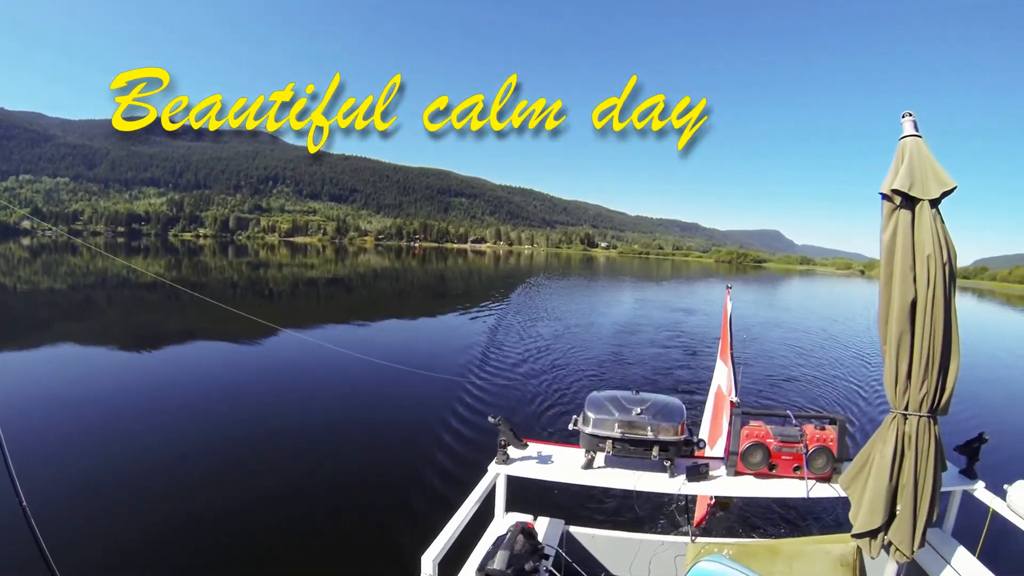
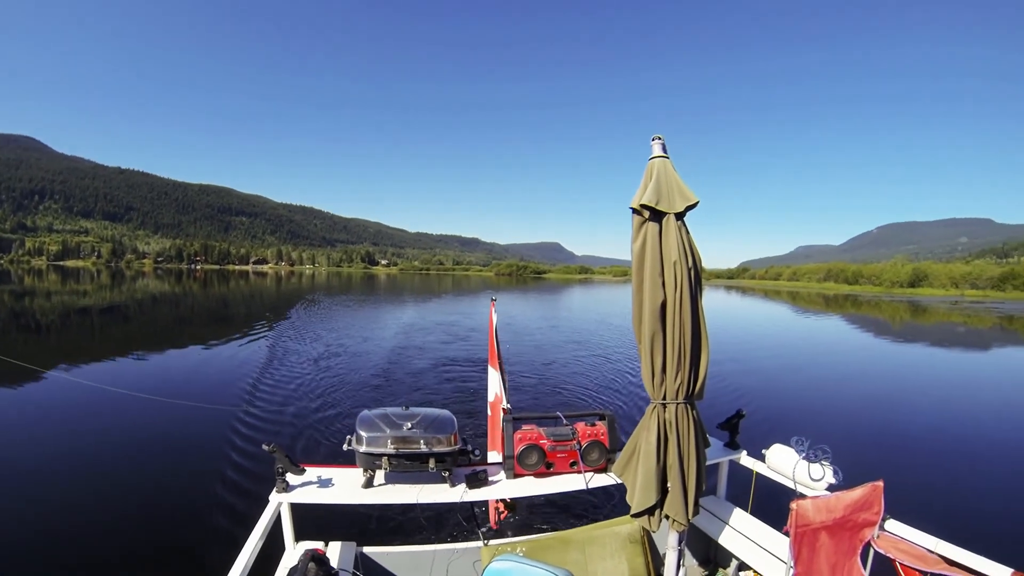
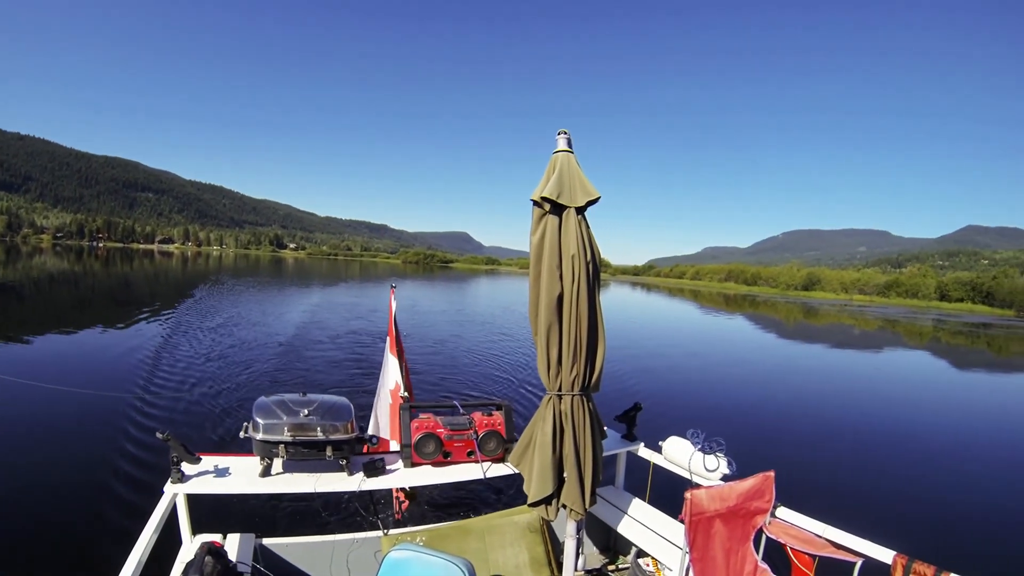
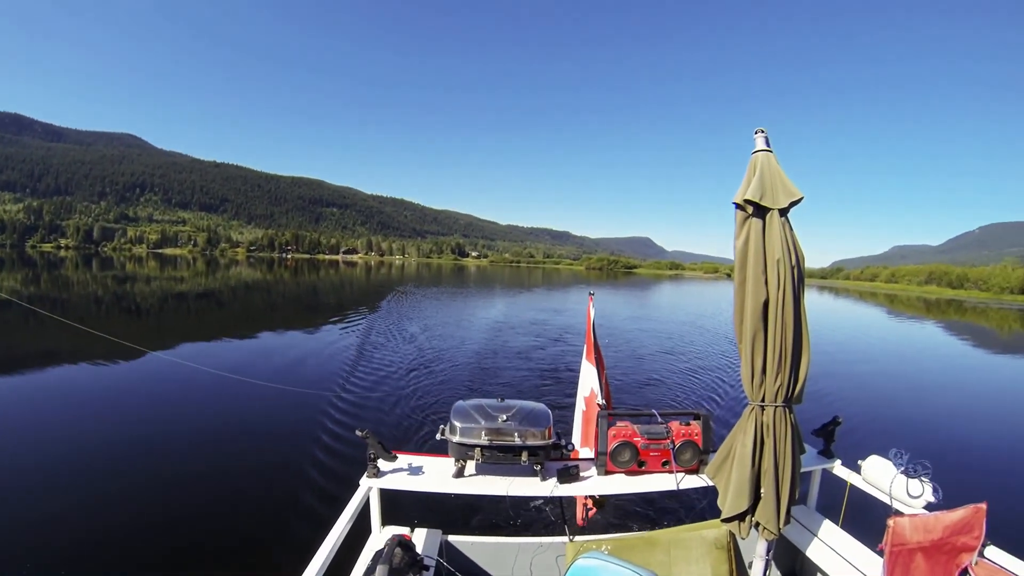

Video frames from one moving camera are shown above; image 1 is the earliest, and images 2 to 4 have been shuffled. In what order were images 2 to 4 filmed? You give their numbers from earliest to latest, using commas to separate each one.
4, 2, 3
